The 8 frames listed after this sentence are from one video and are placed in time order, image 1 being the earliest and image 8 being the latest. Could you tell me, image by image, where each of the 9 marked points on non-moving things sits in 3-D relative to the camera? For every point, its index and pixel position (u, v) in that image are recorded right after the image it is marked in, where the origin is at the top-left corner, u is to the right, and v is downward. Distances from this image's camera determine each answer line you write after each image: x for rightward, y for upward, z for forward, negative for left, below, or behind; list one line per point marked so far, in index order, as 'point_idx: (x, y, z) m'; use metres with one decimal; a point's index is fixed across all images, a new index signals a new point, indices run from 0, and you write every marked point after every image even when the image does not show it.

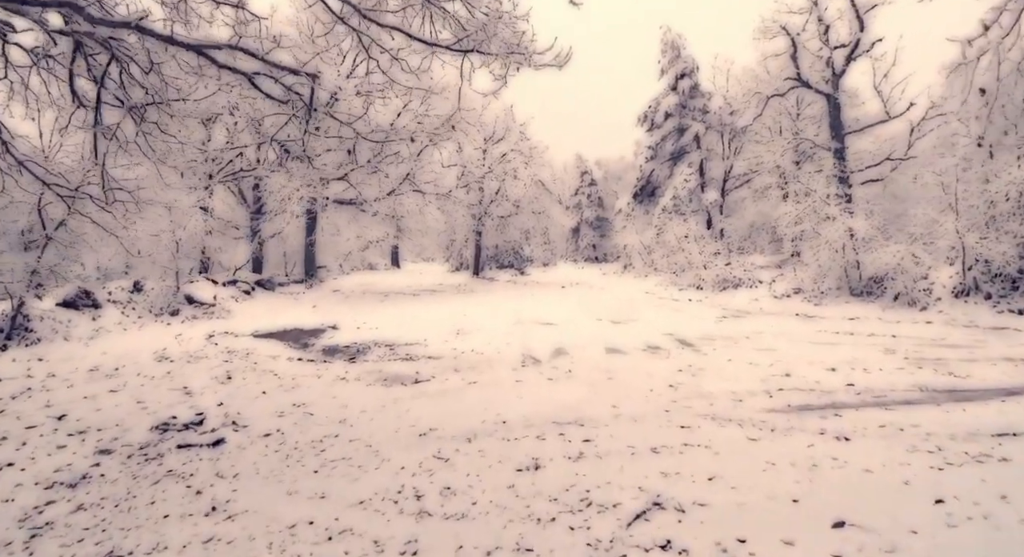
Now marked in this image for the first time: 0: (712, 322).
0: (+4.7, -1.1, +13.4) m
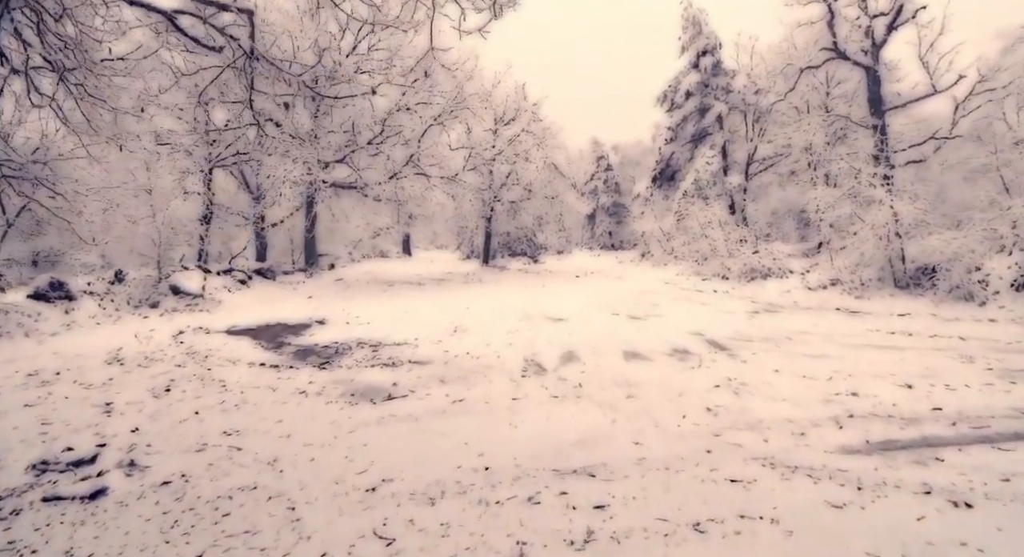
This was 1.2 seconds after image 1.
0: (+4.8, -0.9, +11.9) m
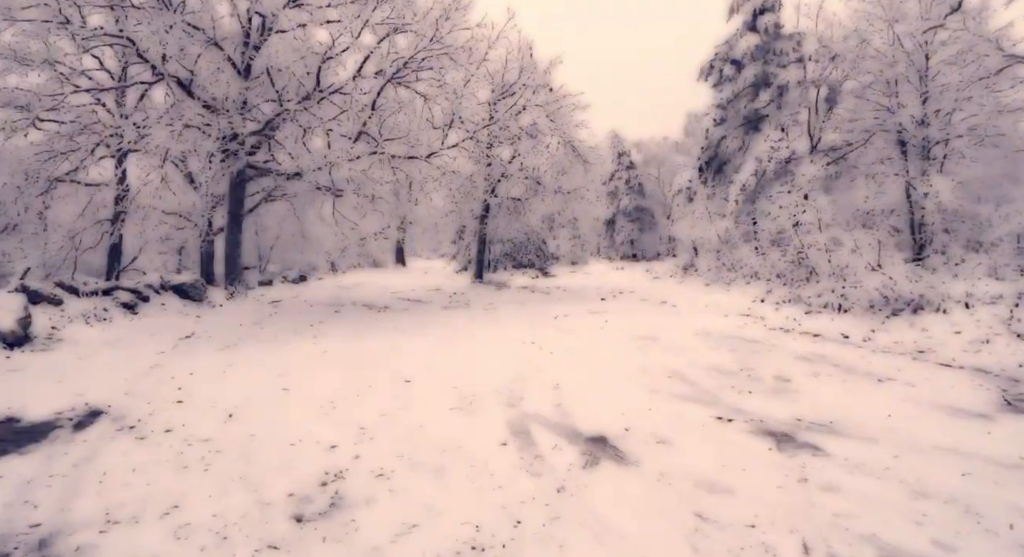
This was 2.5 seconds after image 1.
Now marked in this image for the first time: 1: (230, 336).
0: (+4.9, -0.9, +10.4) m
1: (-4.8, -1.0, +9.9) m
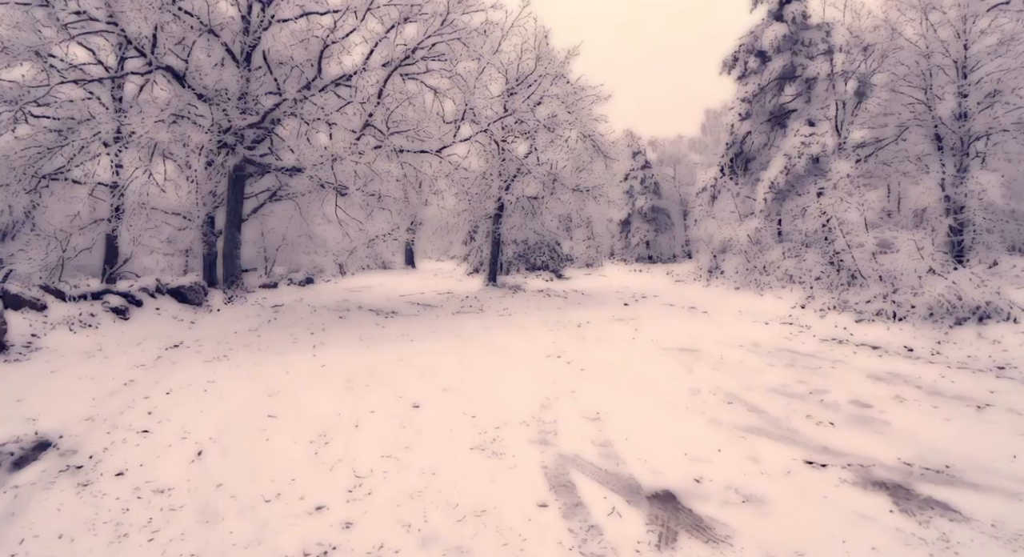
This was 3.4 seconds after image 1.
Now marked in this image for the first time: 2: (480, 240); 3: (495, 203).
0: (+5.2, -1.0, +9.3) m
1: (-4.5, -1.0, +9.0) m
2: (-1.1, +1.3, +19.7) m
3: (-0.5, +2.2, +16.8) m
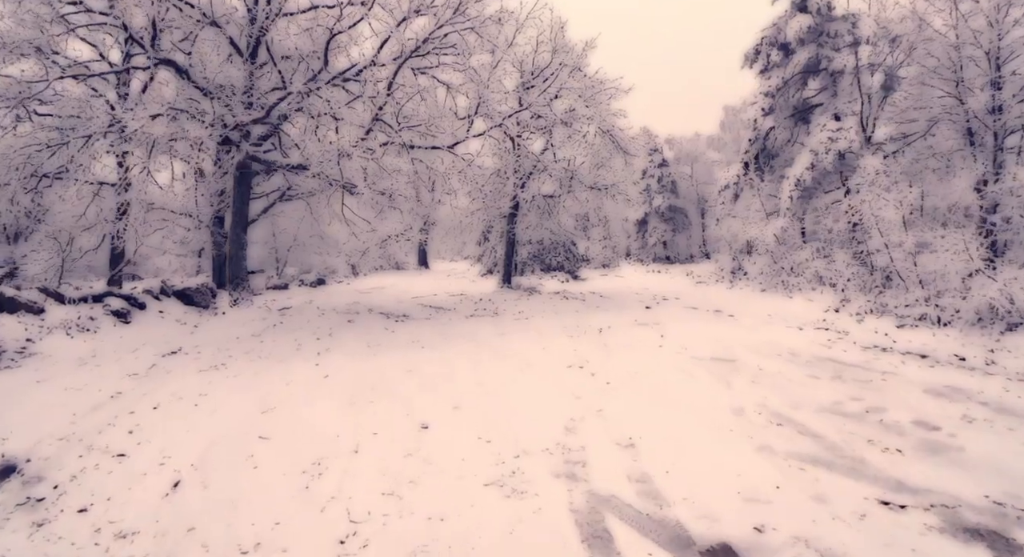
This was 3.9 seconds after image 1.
0: (+5.5, -1.0, +8.5) m
1: (-4.2, -1.1, +8.5) m
2: (-0.6, +1.3, +19.1) m
3: (-0.1, +2.1, +16.3) m
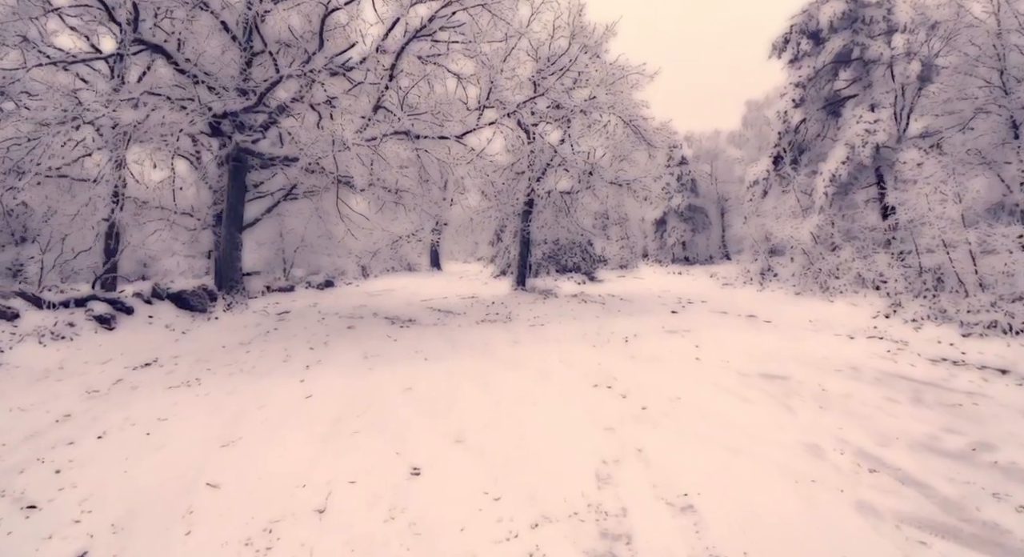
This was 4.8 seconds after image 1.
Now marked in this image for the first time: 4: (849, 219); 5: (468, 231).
0: (+5.7, -1.1, +7.4) m
1: (-4.1, -1.1, +7.6) m
2: (-0.1, +1.2, +18.1) m
3: (+0.3, +2.1, +15.2) m
4: (+9.5, +1.7, +16.5) m
5: (-1.4, +1.4, +17.4) m
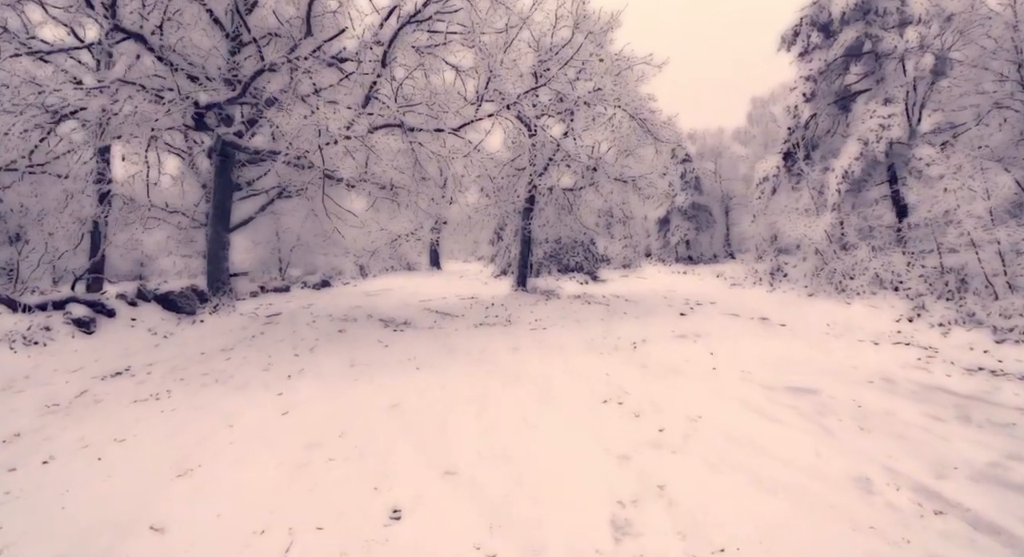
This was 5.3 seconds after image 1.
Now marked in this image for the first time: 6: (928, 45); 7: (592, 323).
0: (+5.7, -1.1, +6.8) m
1: (-4.1, -1.1, +7.0) m
2: (-0.1, +1.2, +17.5) m
3: (+0.3, +2.1, +14.6) m
4: (+9.5, +1.7, +15.9) m
5: (-1.3, +1.4, +16.8) m
6: (+11.0, +6.2, +15.2) m
7: (+1.4, -0.8, +10.5) m
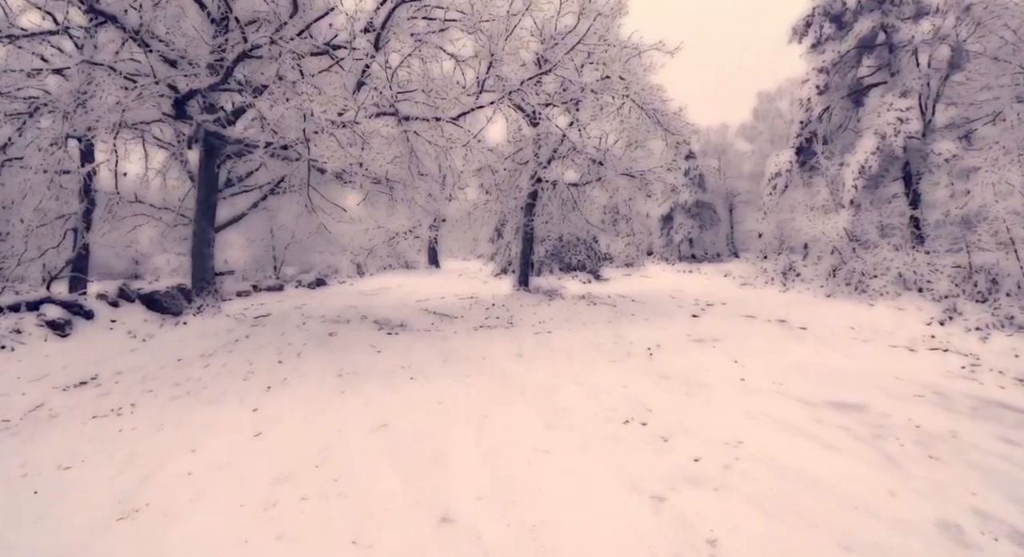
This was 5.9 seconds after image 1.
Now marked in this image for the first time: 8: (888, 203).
0: (+5.7, -1.1, +6.2) m
1: (-4.0, -1.1, +6.3) m
2: (-0.1, +1.2, +16.9) m
3: (+0.4, +2.1, +14.0) m
4: (+9.6, +1.7, +15.3) m
5: (-1.3, +1.5, +16.2) m
6: (+11.1, +6.2, +14.6) m
7: (+1.5, -0.8, +9.9) m
8: (+9.7, +2.0, +15.3) m
